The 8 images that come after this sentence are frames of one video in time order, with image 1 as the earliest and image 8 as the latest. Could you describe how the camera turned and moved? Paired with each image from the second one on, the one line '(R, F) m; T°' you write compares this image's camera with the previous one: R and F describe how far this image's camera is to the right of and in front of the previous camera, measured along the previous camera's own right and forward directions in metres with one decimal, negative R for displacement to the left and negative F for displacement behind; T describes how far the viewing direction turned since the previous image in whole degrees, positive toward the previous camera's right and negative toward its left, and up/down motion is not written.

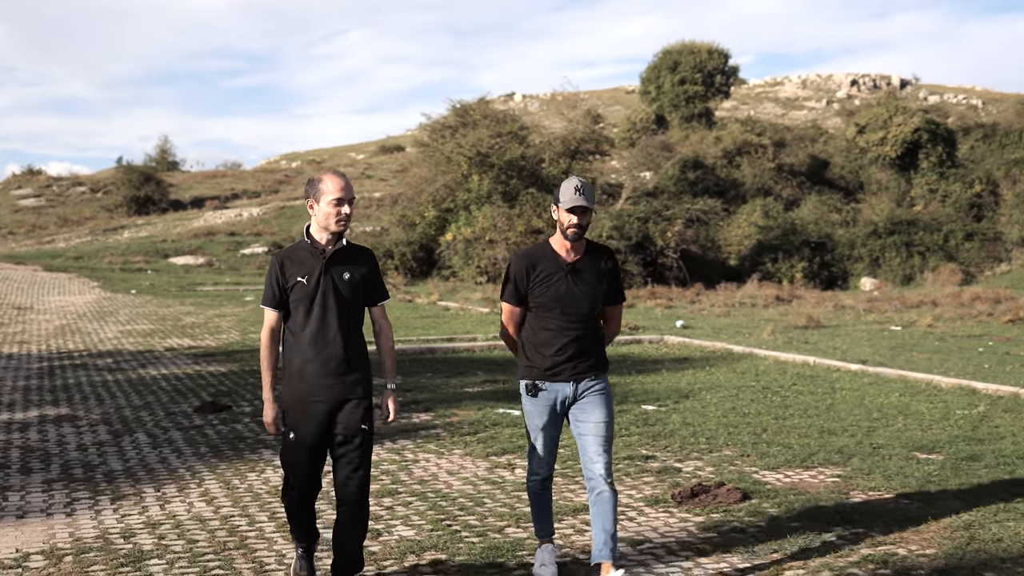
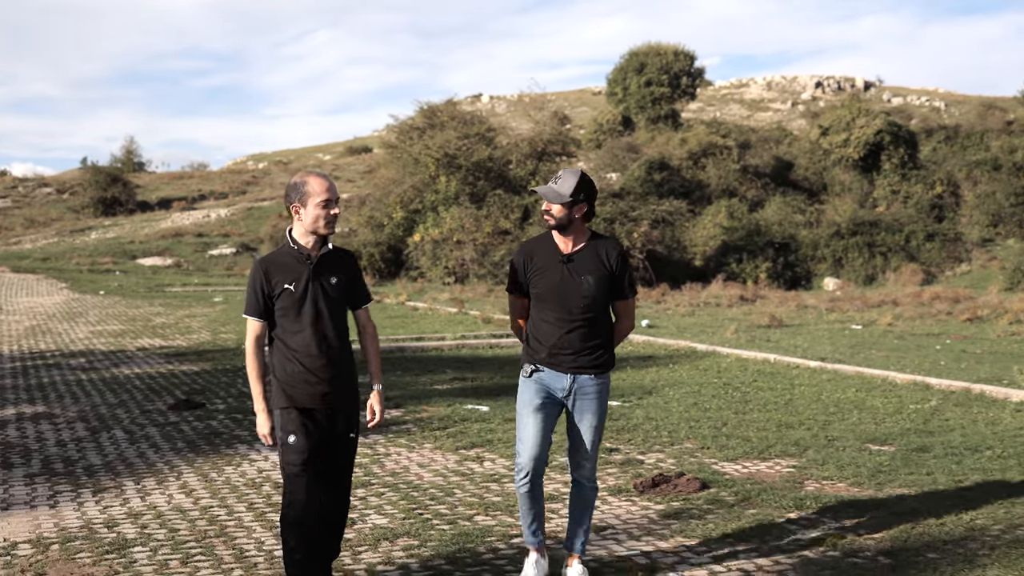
(0.0, -0.3) m; +2°
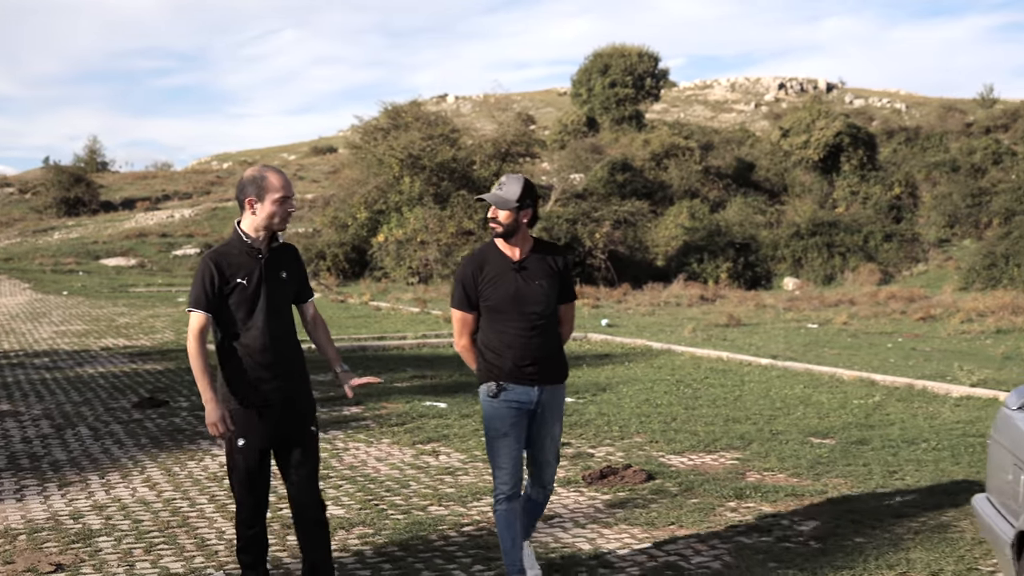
(+0.1, -0.3) m; +2°
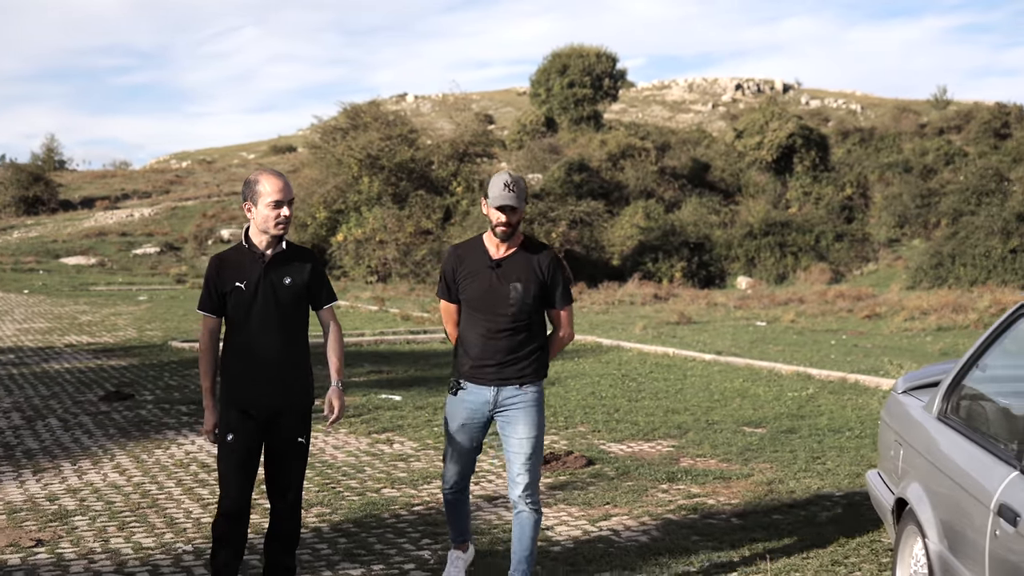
(+0.1, -0.5) m; +2°
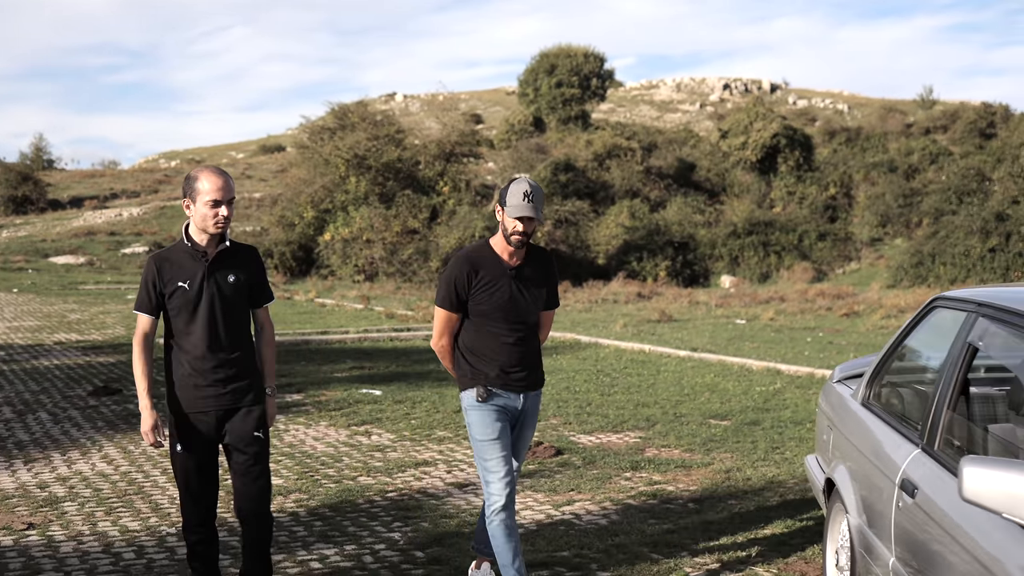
(+0.2, -0.4) m; +1°
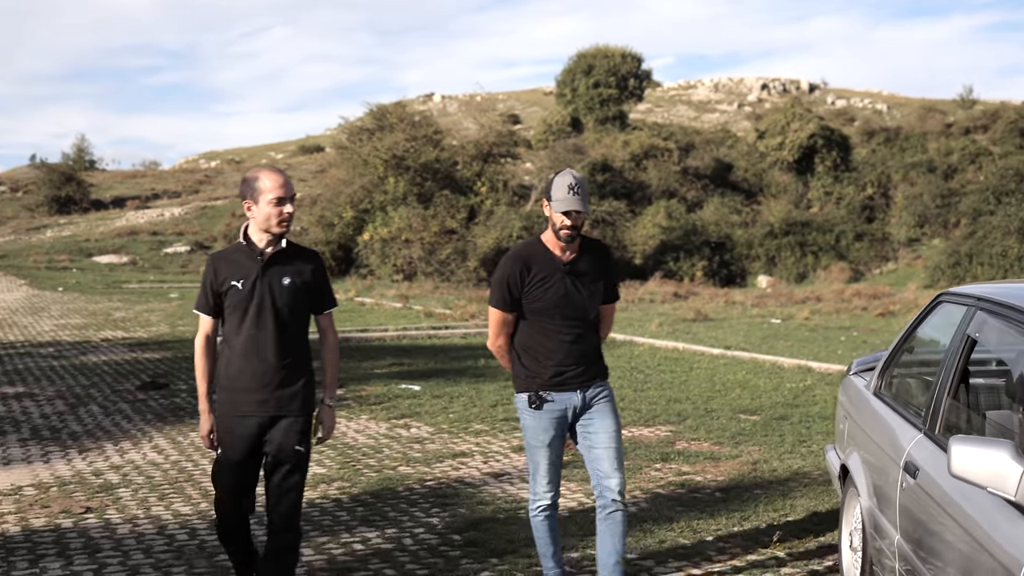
(0.0, -0.3) m; -2°
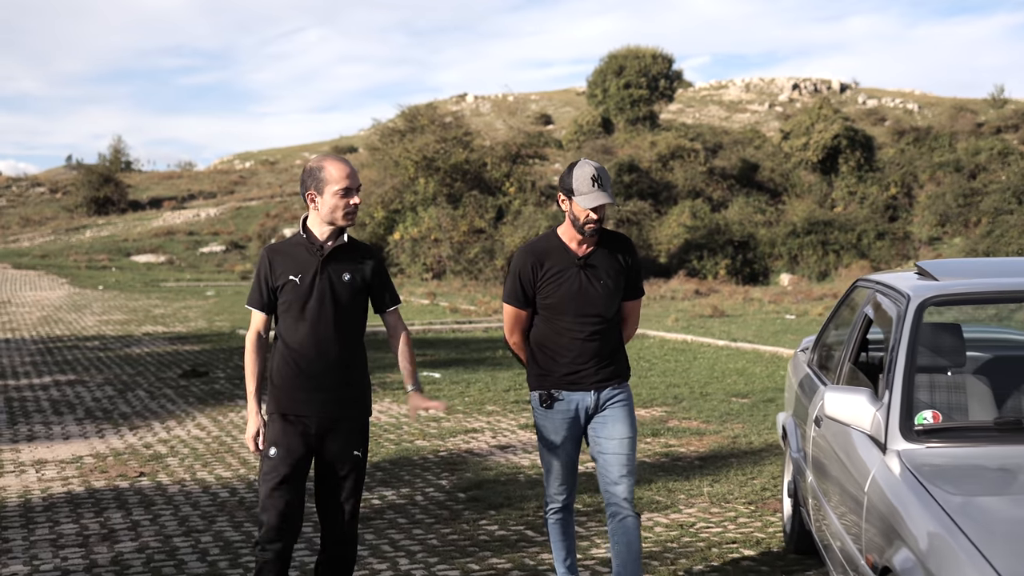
(+0.2, -0.9) m; -2°
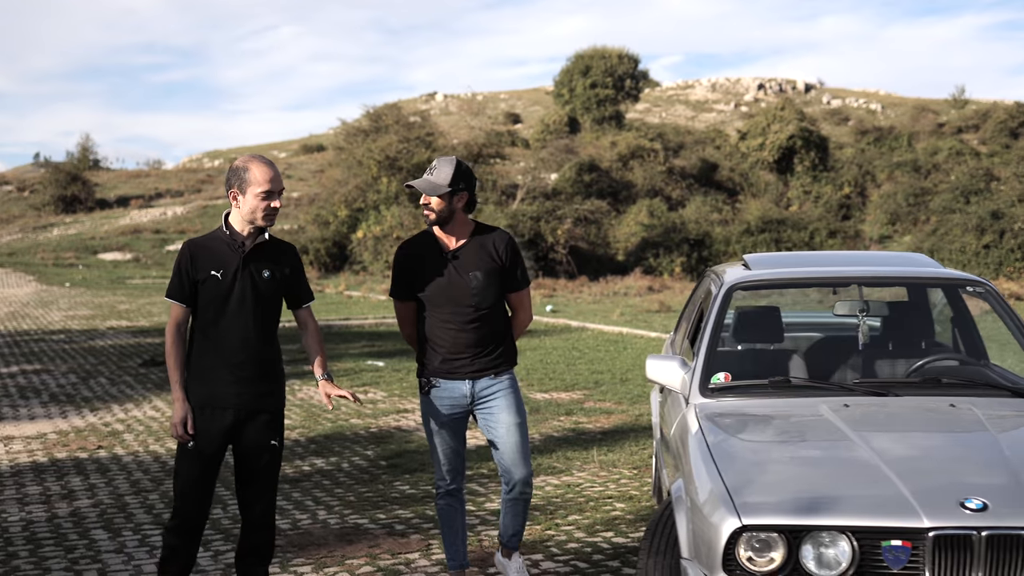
(+0.5, -1.0) m; +2°
